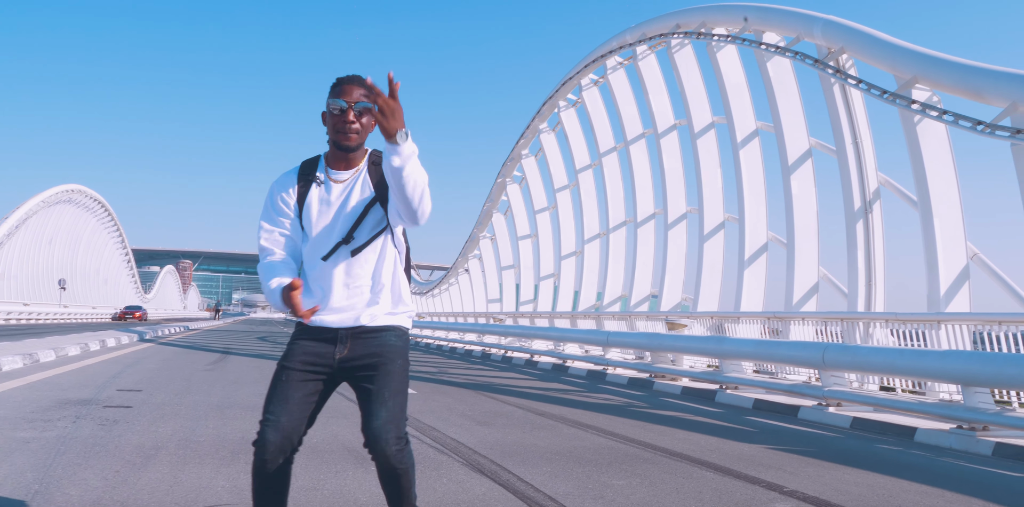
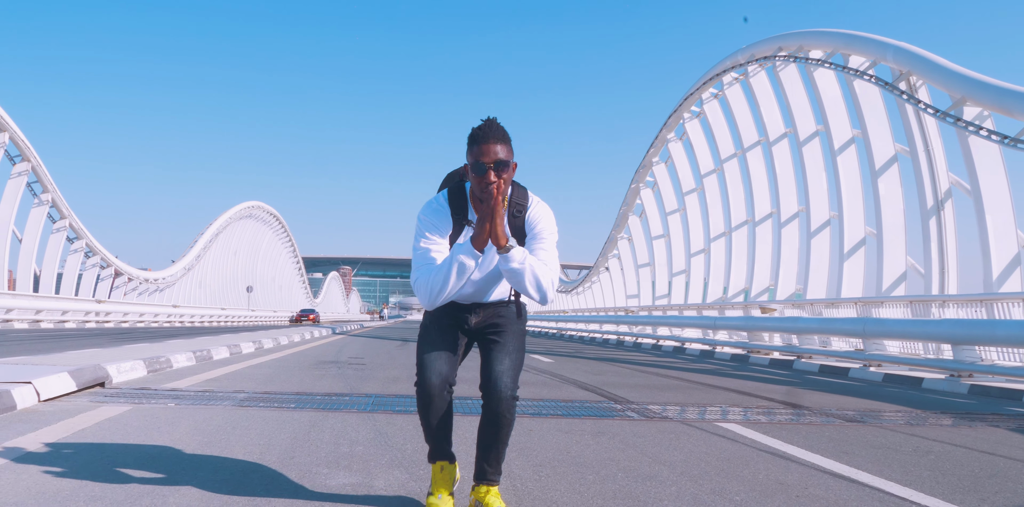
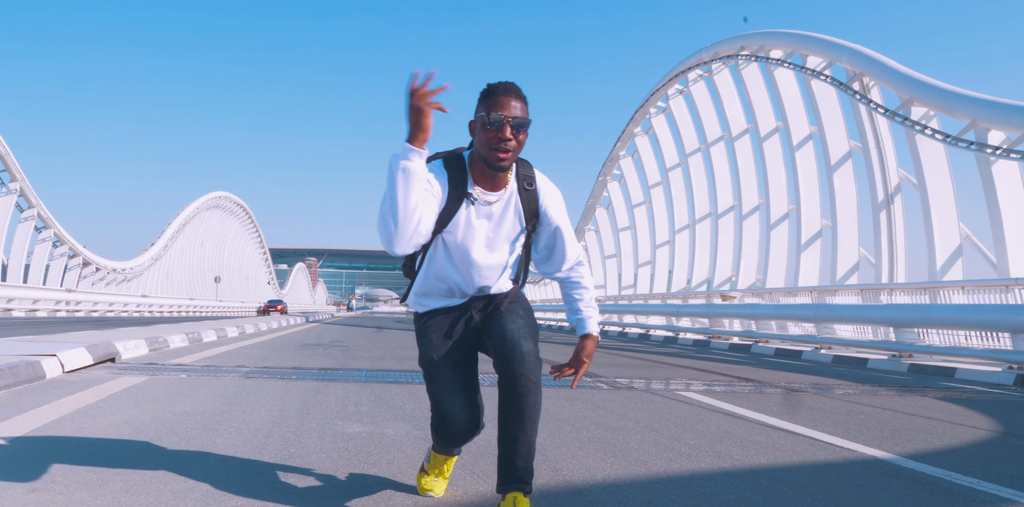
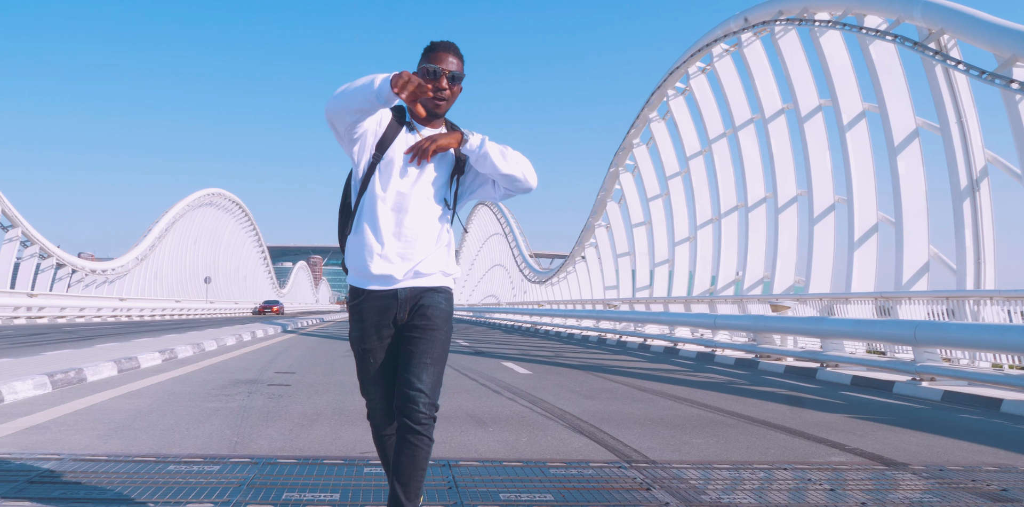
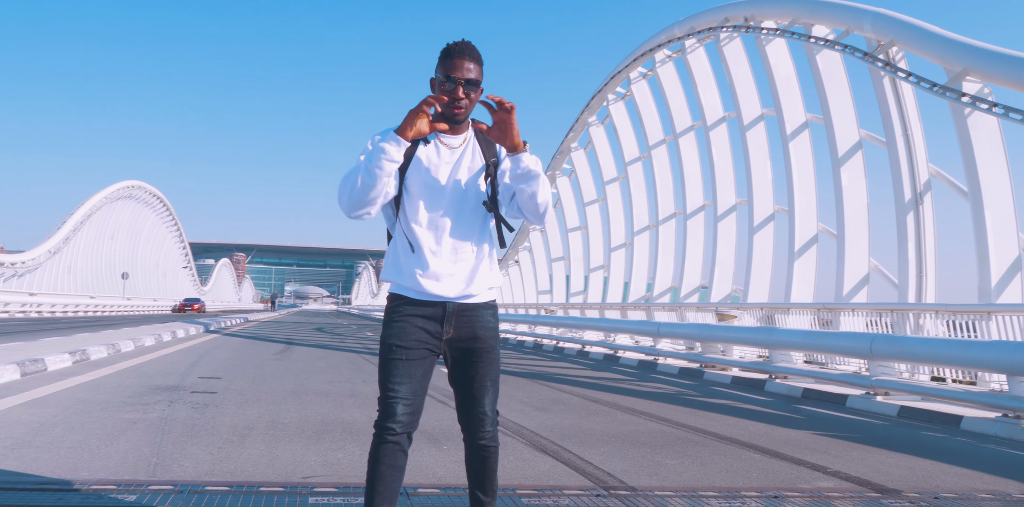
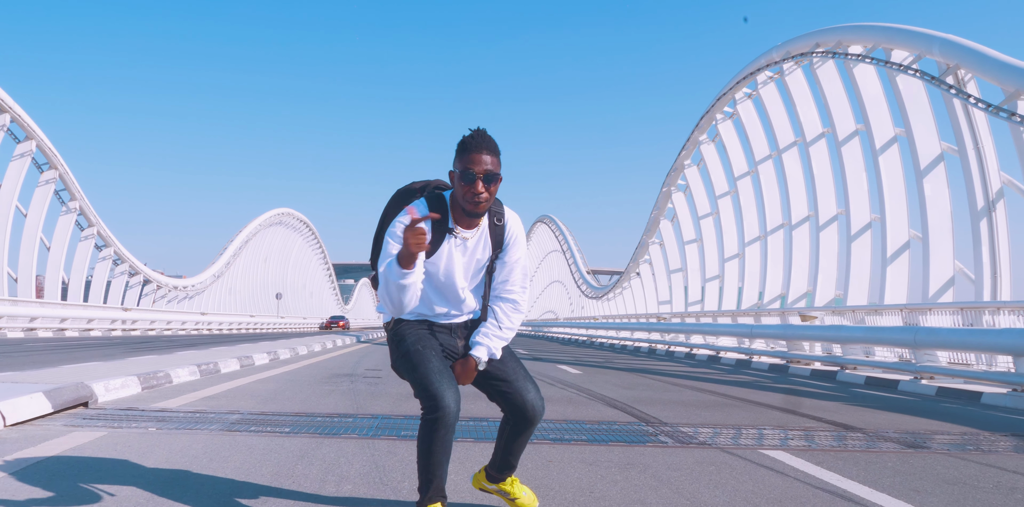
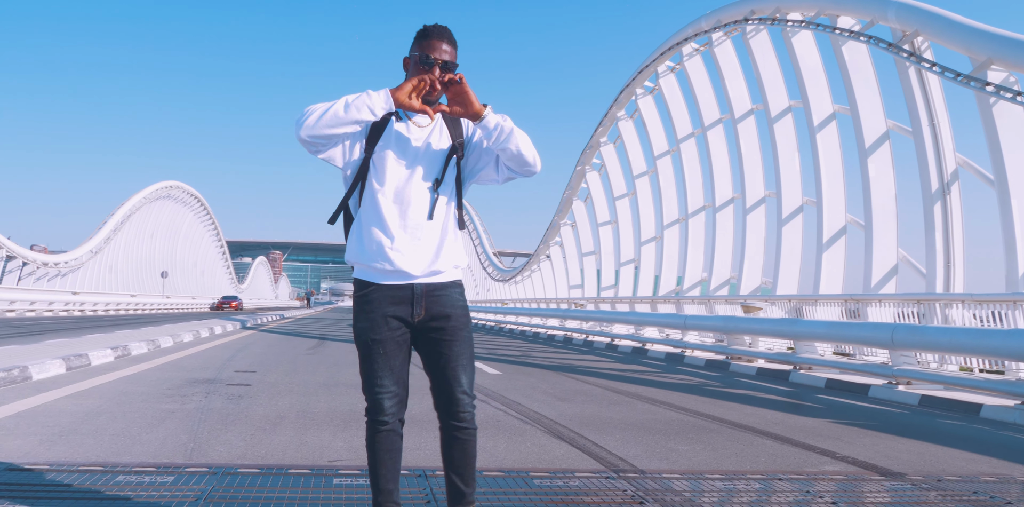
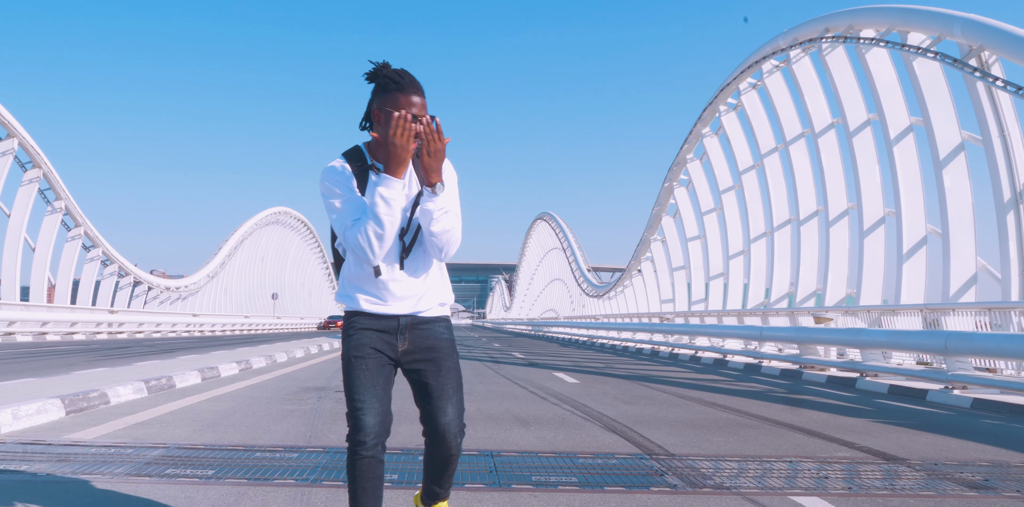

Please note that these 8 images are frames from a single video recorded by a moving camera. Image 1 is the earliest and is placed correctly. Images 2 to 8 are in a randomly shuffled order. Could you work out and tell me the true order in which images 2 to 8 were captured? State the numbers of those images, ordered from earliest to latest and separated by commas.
5, 7, 4, 8, 6, 2, 3
